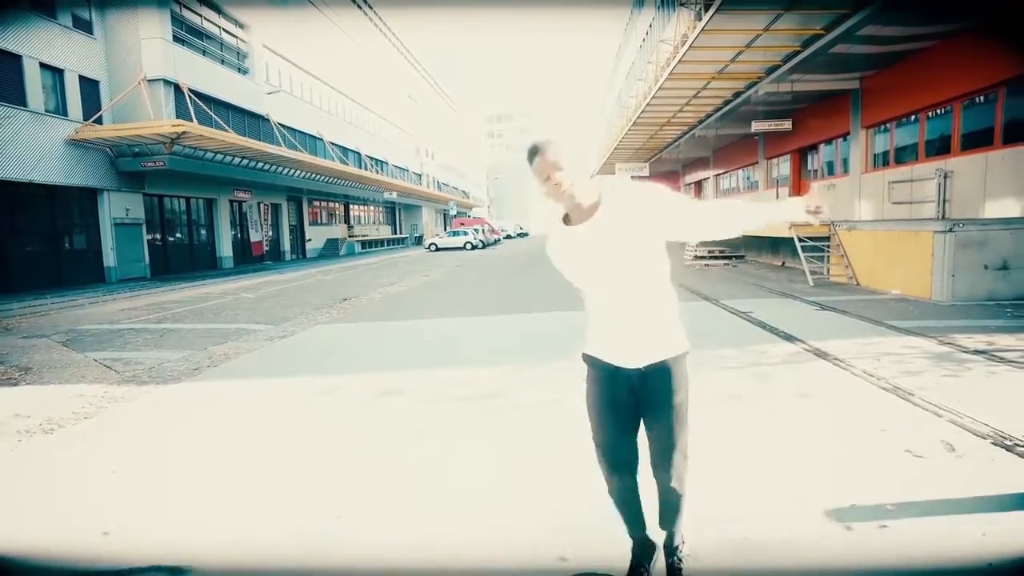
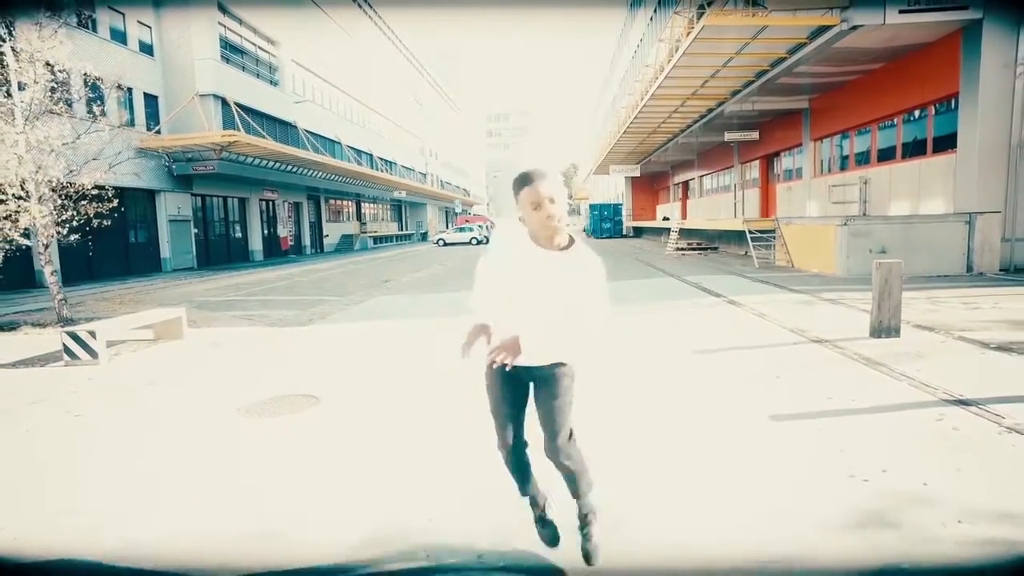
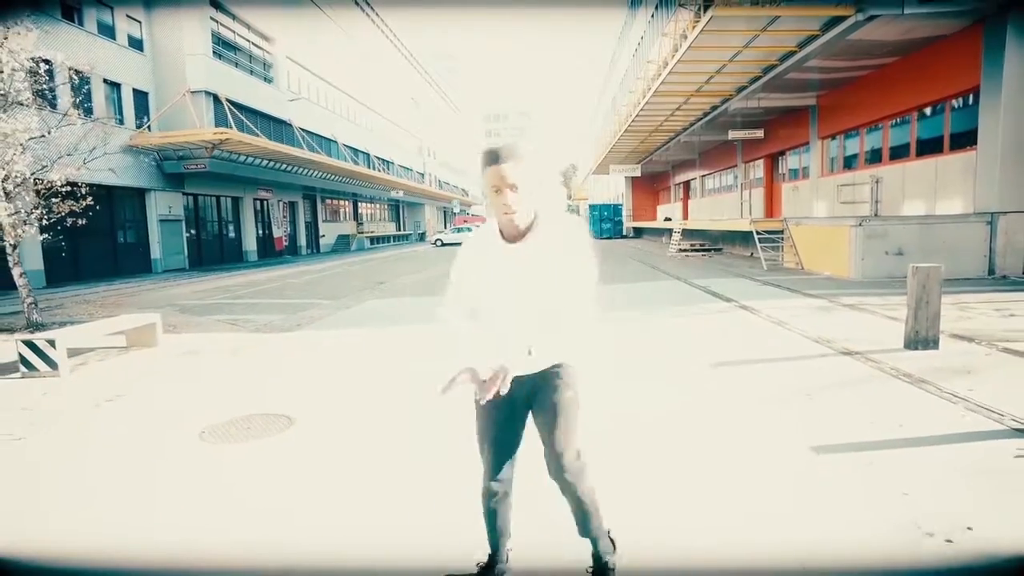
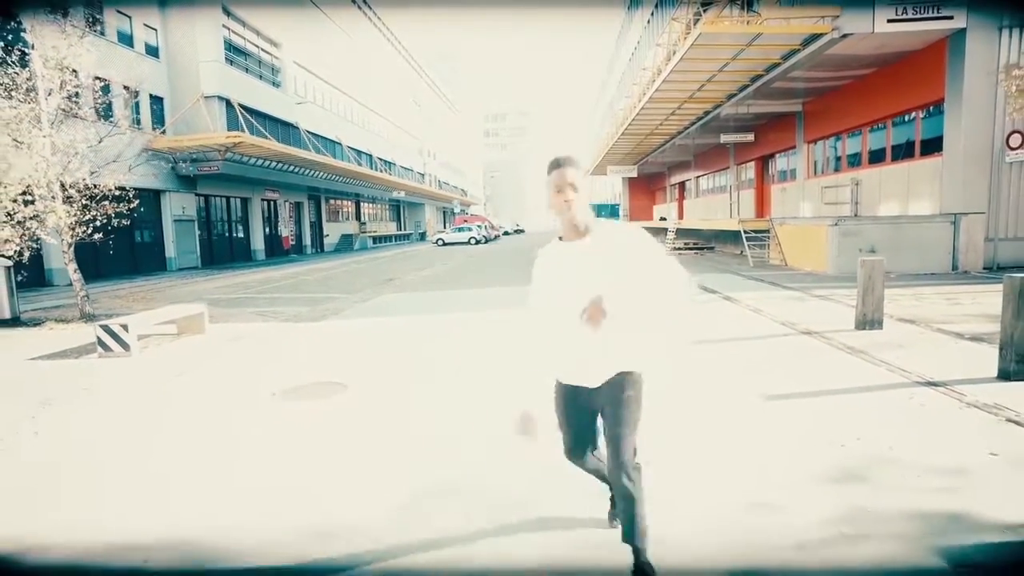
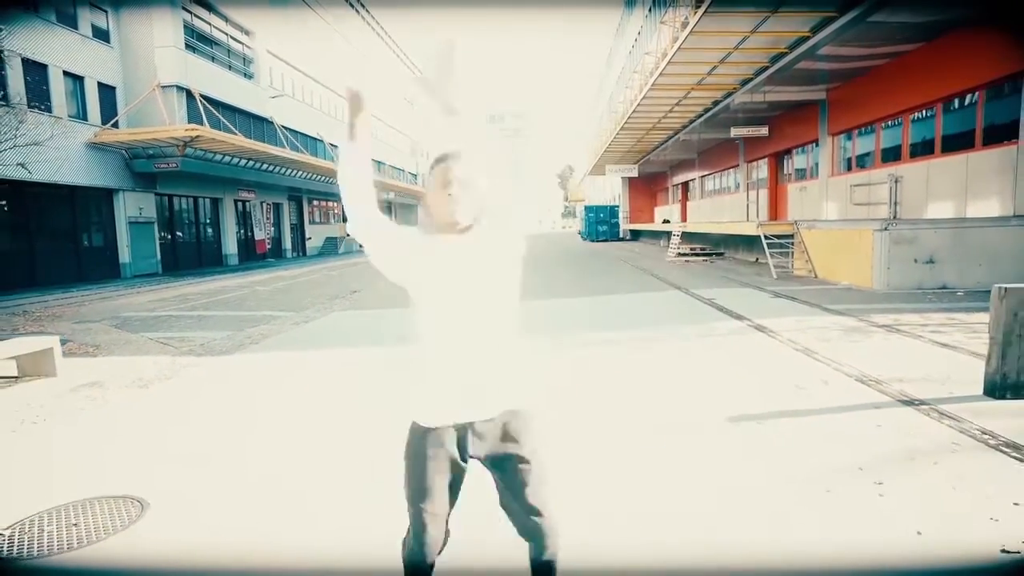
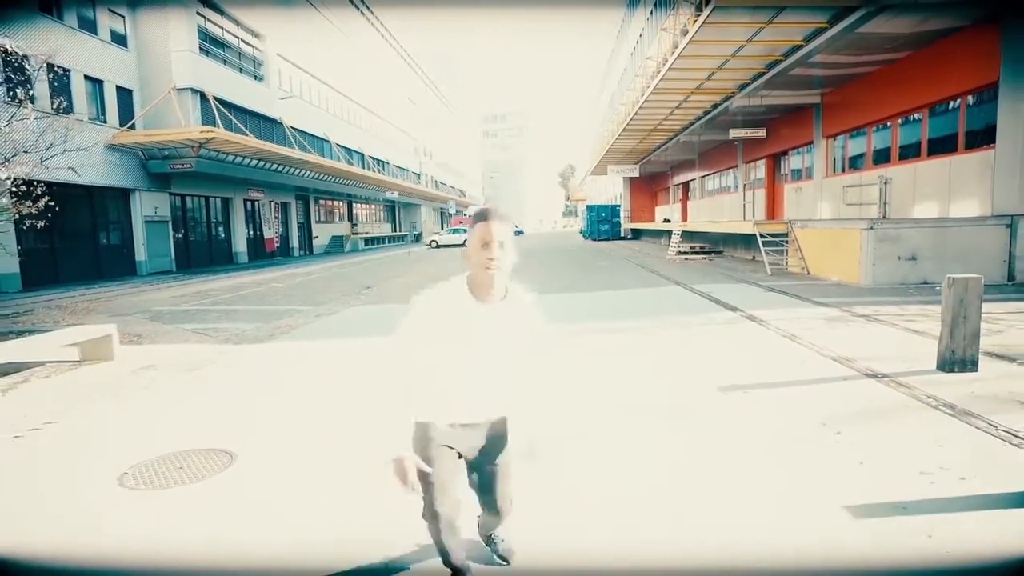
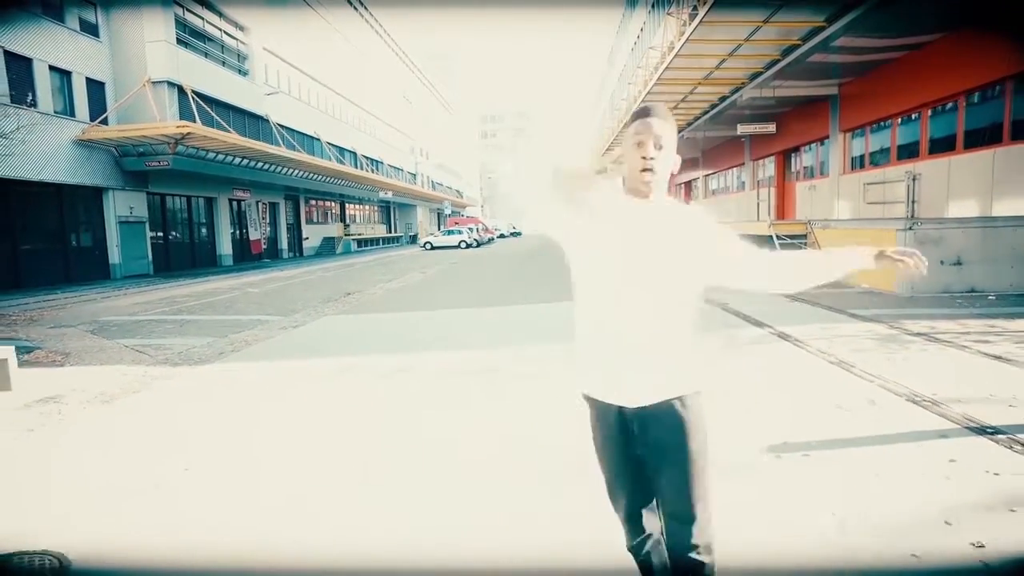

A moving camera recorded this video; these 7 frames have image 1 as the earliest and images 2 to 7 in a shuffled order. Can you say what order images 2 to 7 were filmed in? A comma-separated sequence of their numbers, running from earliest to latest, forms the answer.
7, 5, 6, 3, 2, 4
